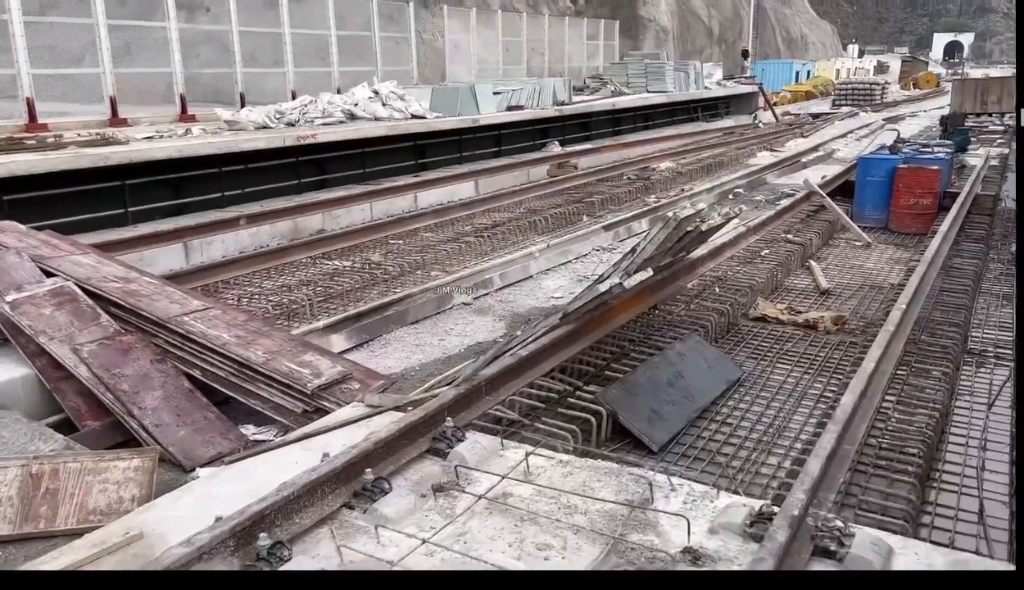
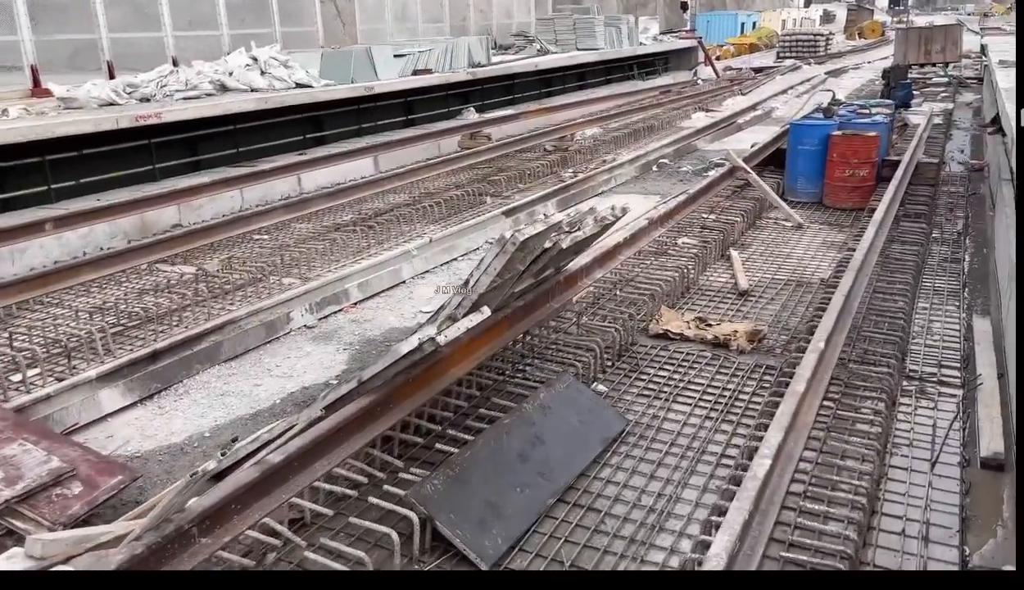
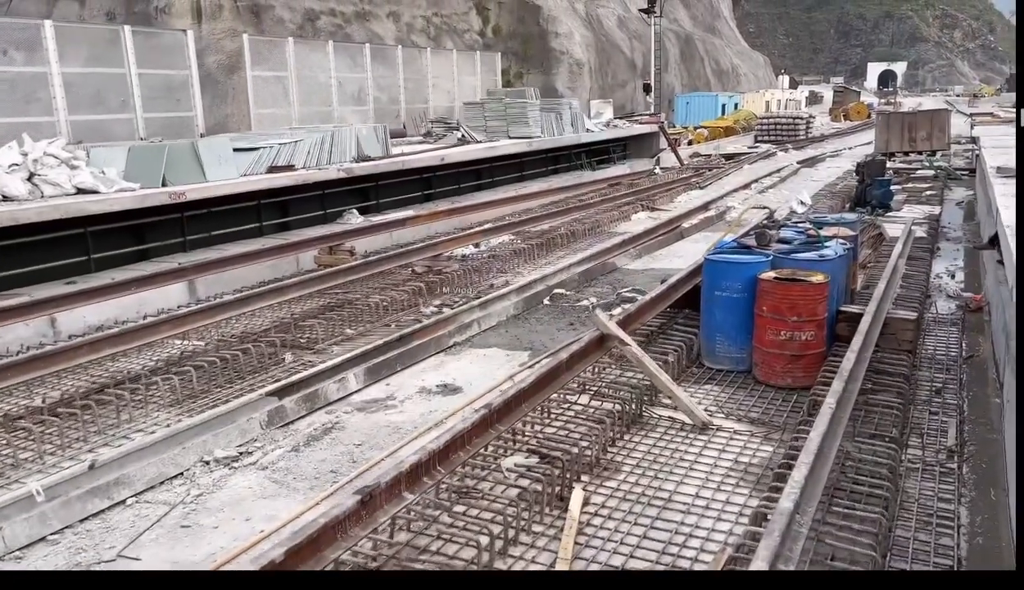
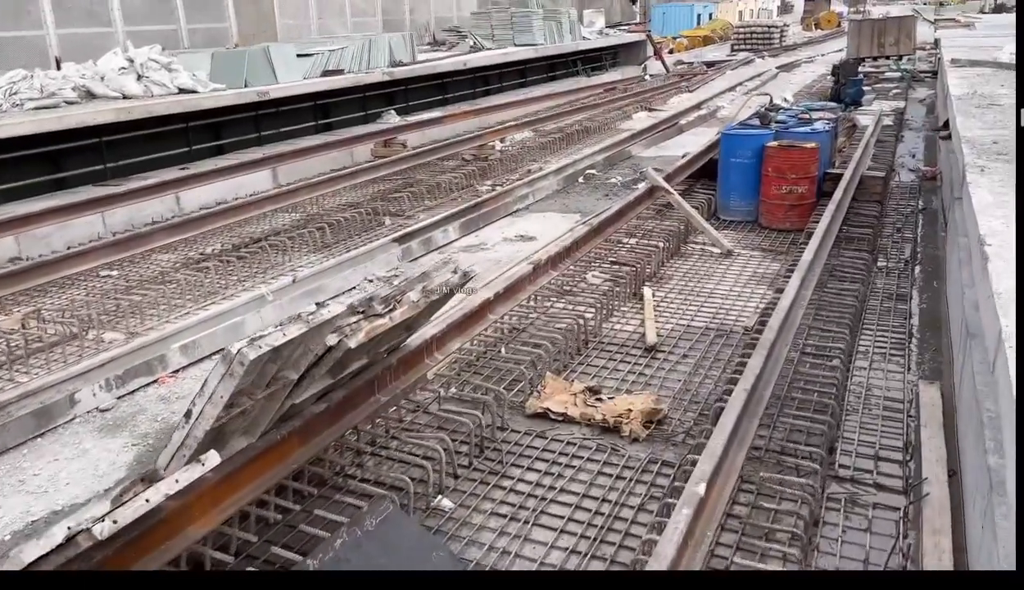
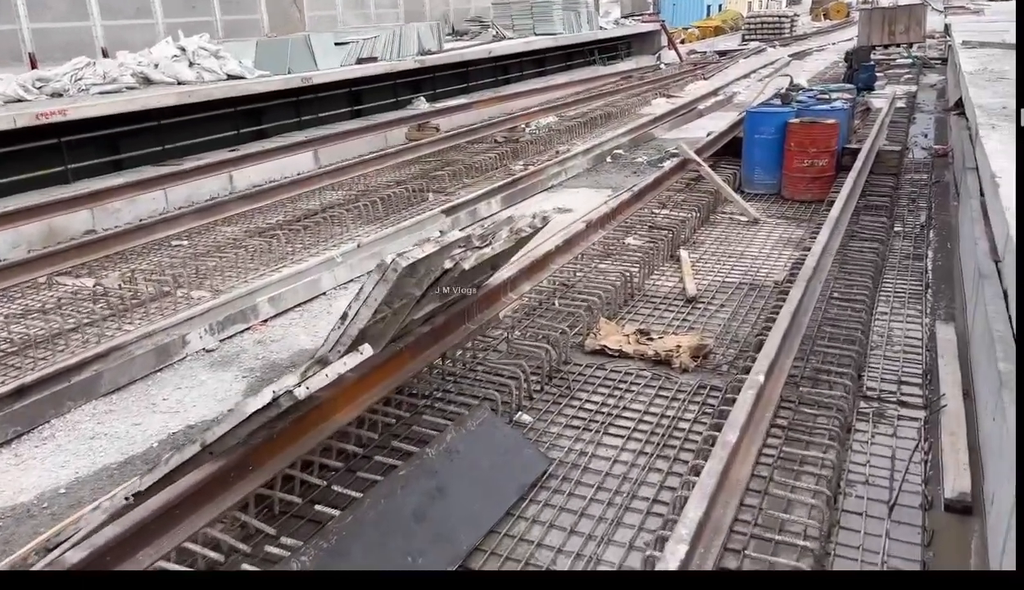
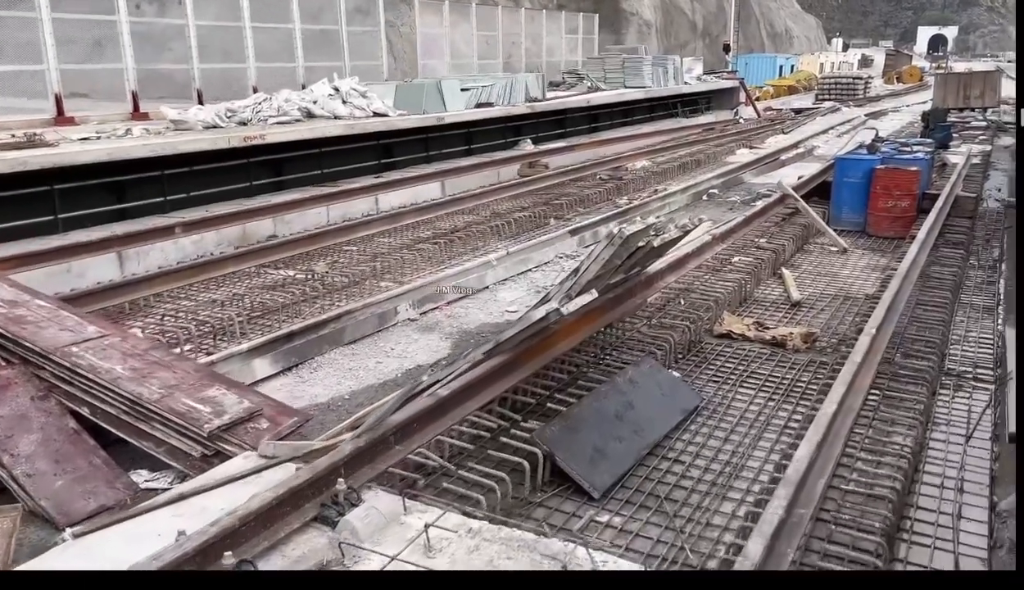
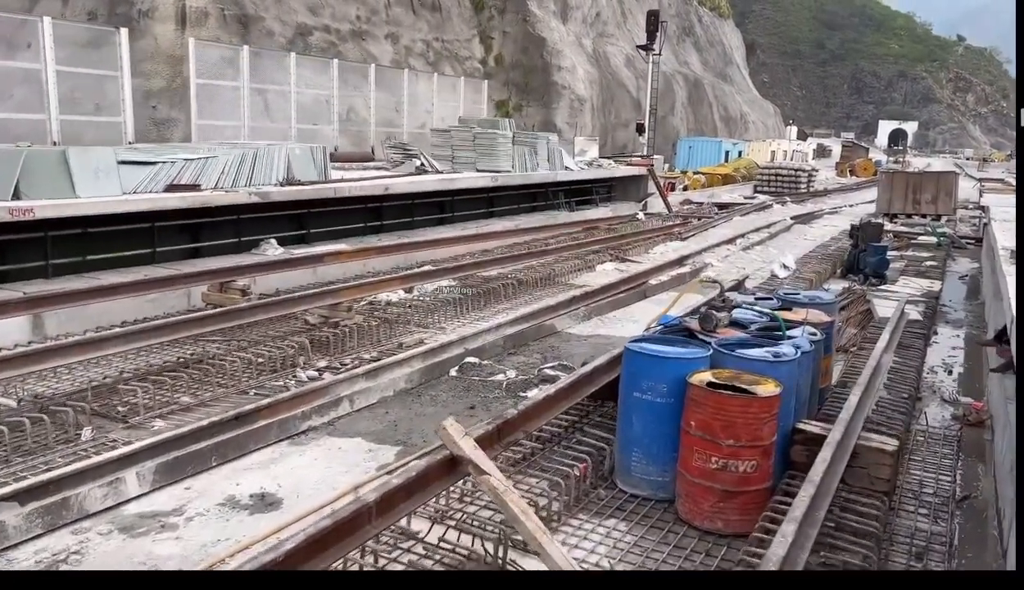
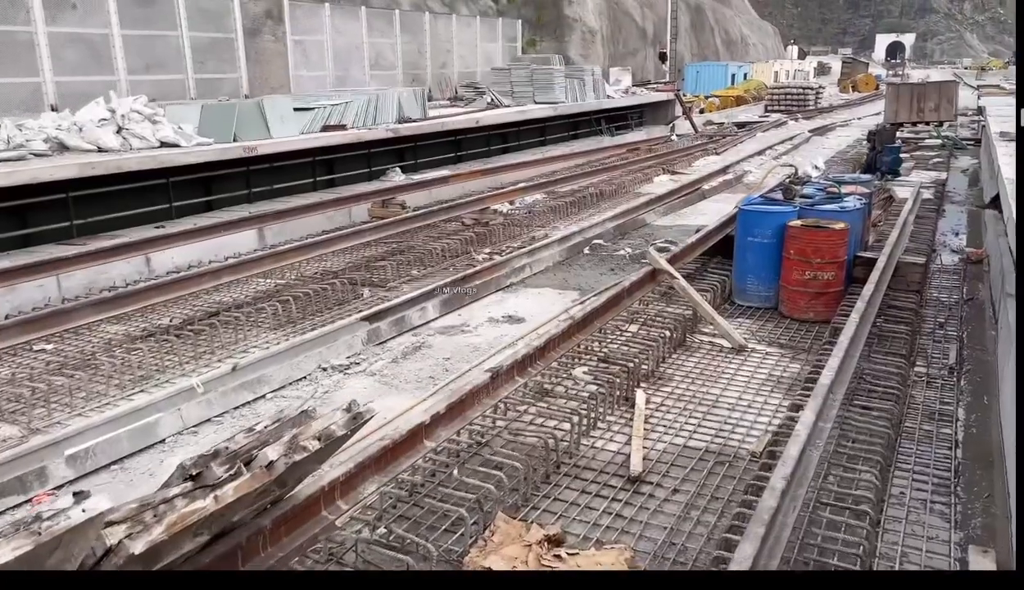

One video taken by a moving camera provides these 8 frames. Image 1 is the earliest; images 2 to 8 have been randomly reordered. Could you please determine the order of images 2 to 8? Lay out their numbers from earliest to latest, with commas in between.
6, 2, 5, 4, 8, 3, 7
